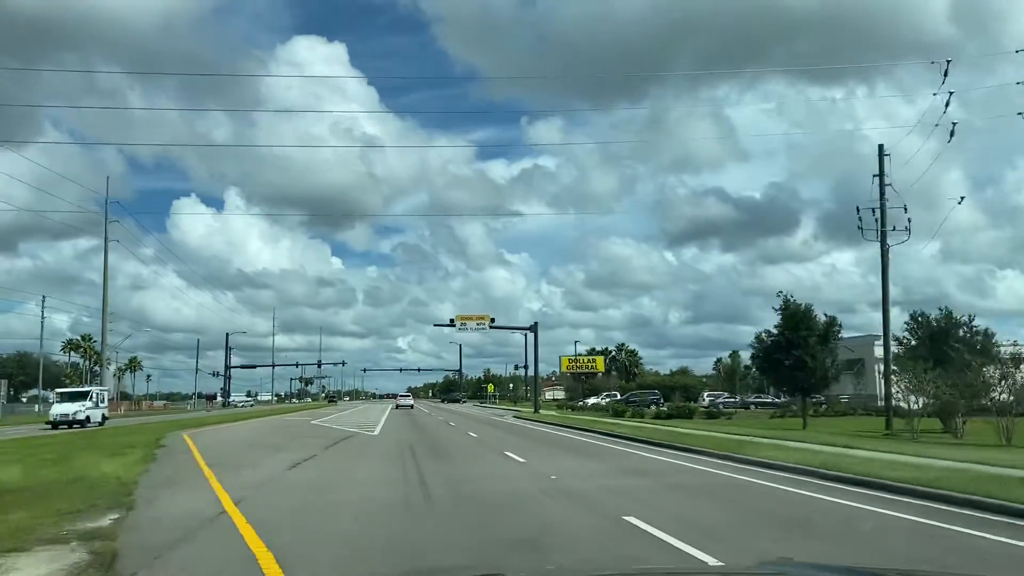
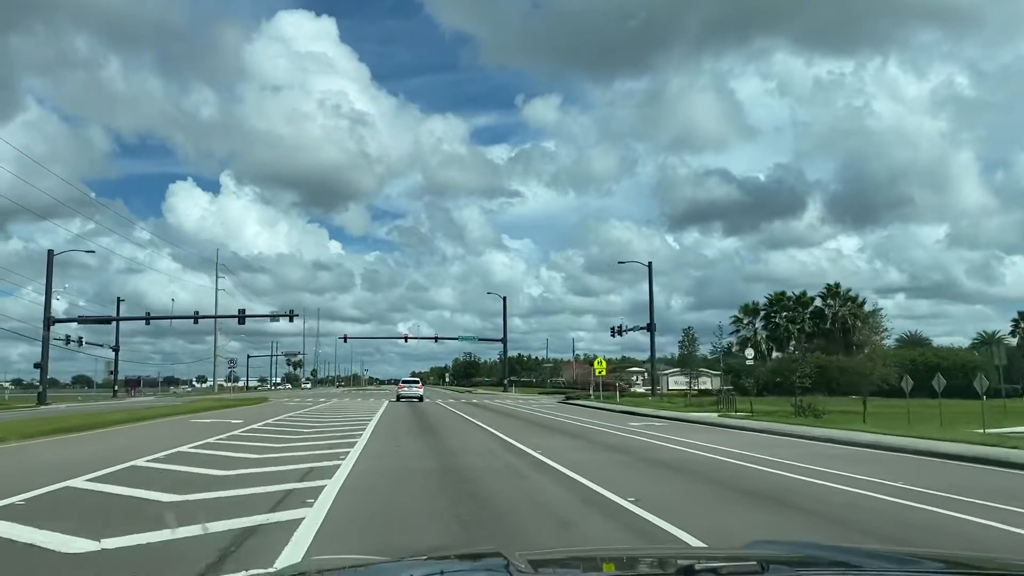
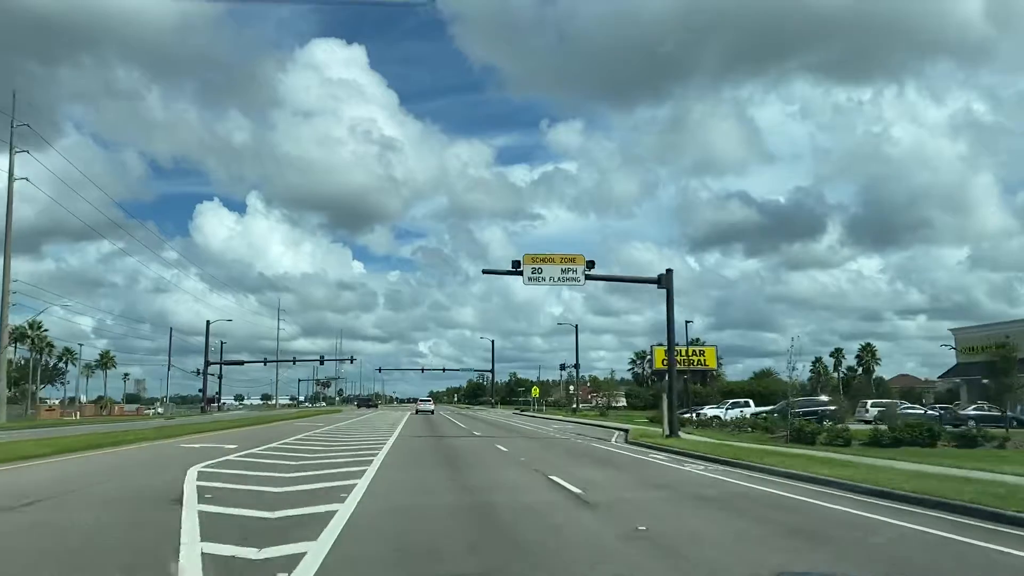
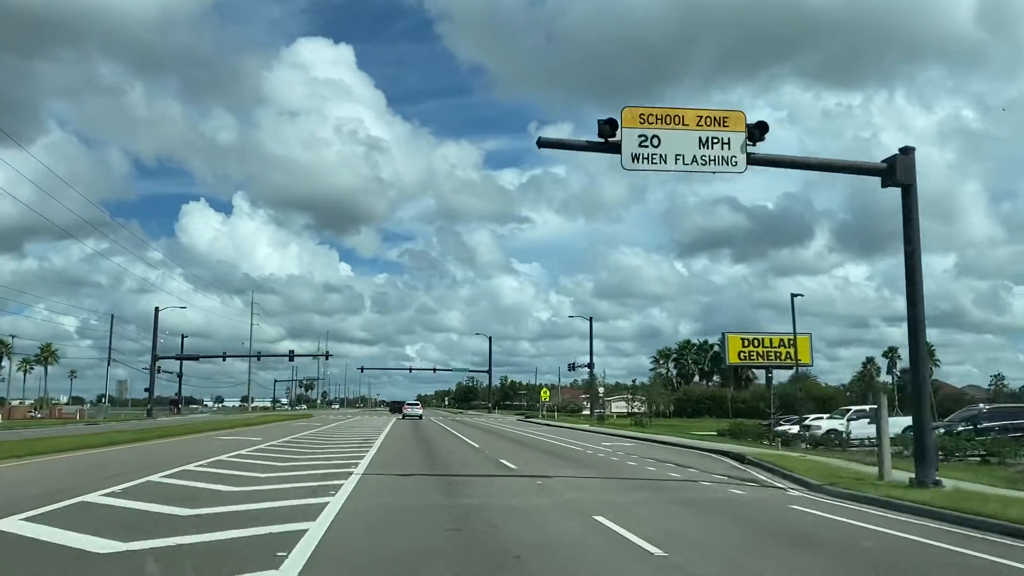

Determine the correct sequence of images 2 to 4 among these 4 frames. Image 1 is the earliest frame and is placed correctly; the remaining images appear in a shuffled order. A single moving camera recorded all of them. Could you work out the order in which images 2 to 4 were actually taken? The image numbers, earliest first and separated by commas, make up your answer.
3, 4, 2
